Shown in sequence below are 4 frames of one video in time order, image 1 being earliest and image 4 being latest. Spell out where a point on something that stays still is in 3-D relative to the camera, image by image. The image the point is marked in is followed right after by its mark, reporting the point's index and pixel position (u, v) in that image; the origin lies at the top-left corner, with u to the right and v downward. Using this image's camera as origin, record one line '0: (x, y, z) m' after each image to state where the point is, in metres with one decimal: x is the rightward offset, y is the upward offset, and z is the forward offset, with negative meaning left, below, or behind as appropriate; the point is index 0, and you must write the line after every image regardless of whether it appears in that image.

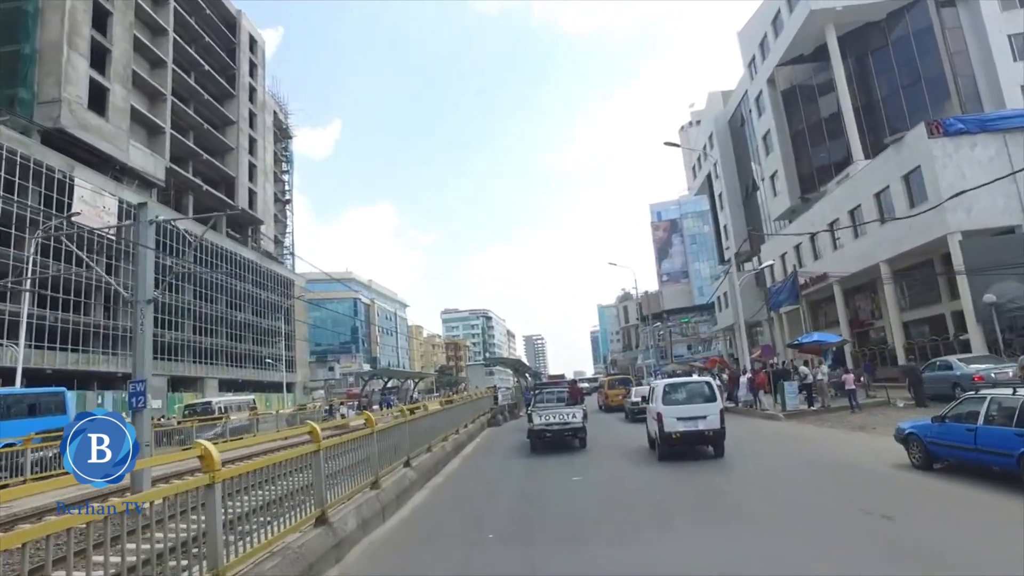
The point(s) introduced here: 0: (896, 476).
0: (+7.1, -3.5, +11.3) m
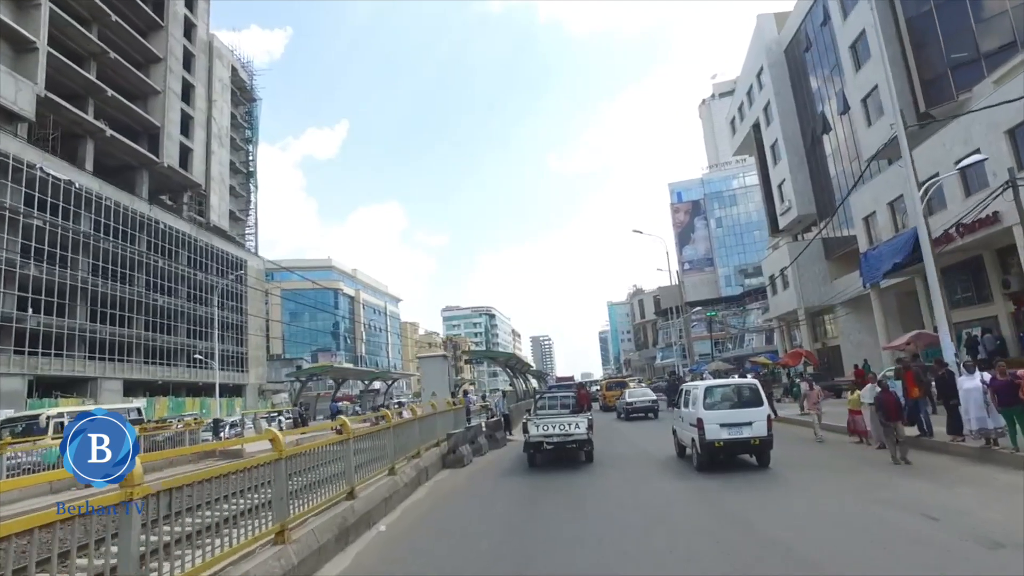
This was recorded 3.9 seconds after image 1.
0: (+6.8, -2.7, +5.5) m
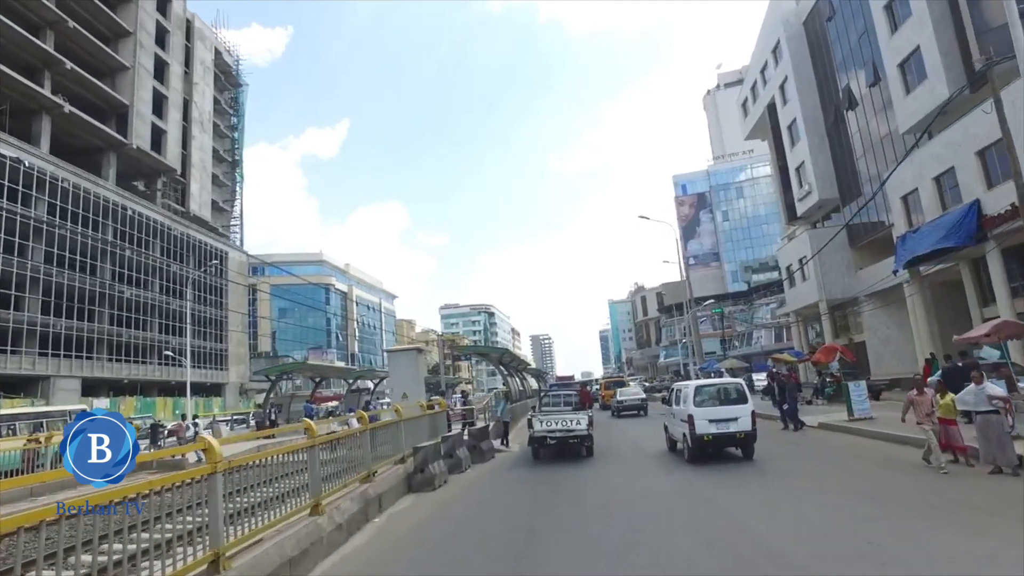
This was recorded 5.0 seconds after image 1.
0: (+6.6, -2.4, +4.0) m
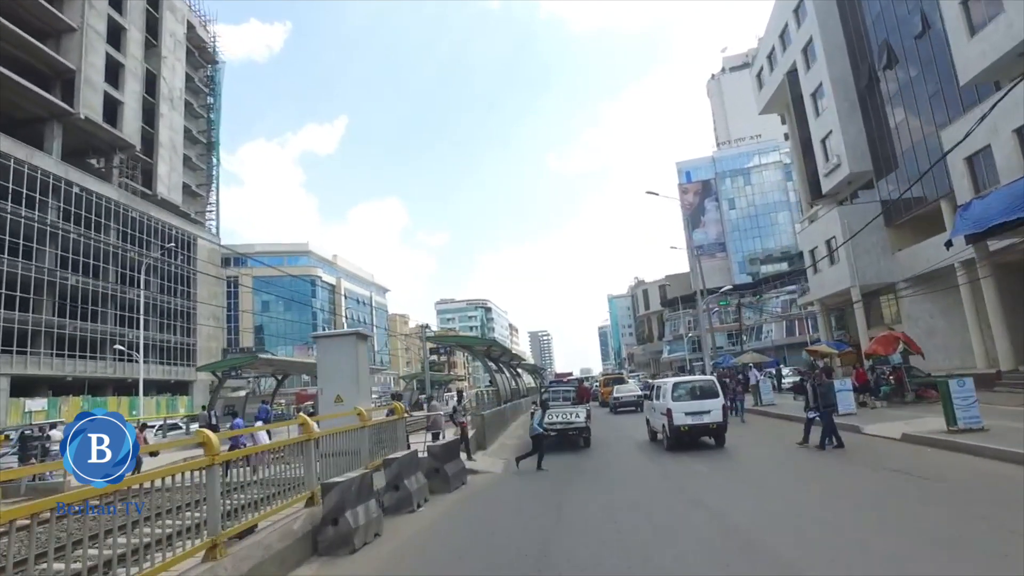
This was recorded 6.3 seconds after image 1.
0: (+6.4, -2.1, +1.9) m
